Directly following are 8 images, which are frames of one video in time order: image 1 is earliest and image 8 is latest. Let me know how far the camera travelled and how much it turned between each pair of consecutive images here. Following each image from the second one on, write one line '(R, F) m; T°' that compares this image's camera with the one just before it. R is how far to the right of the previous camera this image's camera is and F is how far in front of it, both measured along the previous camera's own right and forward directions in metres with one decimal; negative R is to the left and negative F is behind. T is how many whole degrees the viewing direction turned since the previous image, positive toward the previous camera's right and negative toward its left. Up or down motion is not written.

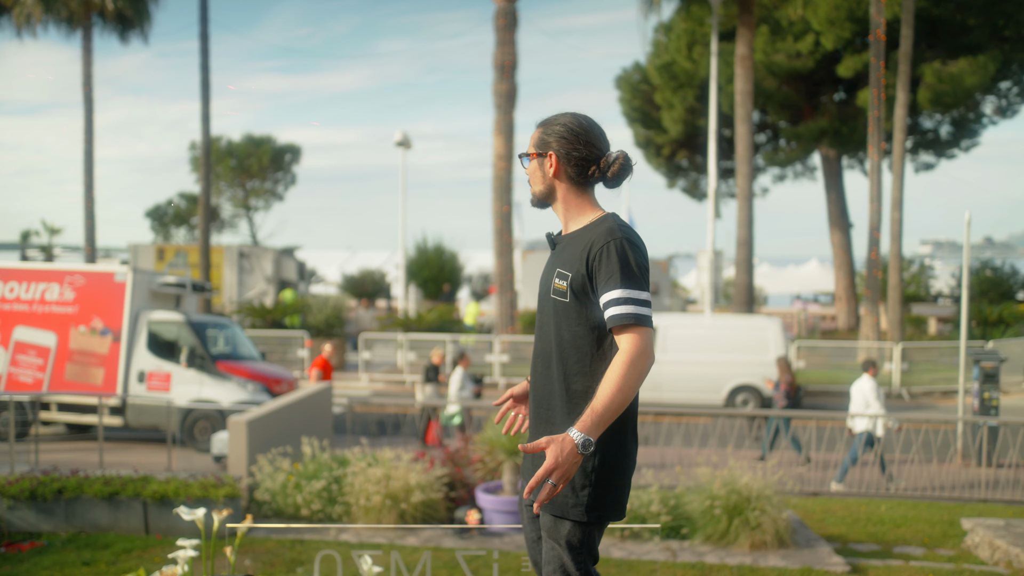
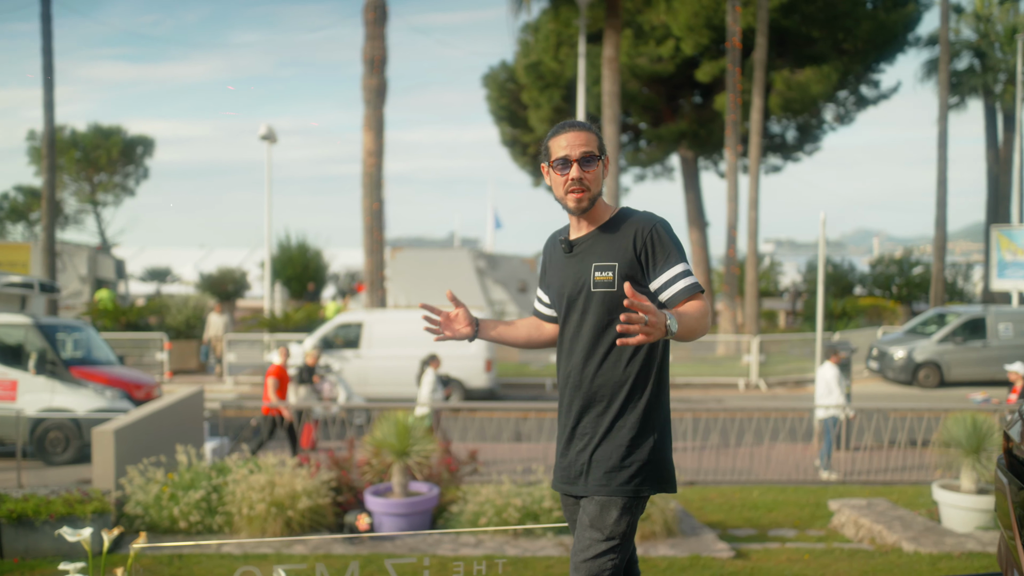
(-0.2, +0.1) m; +9°
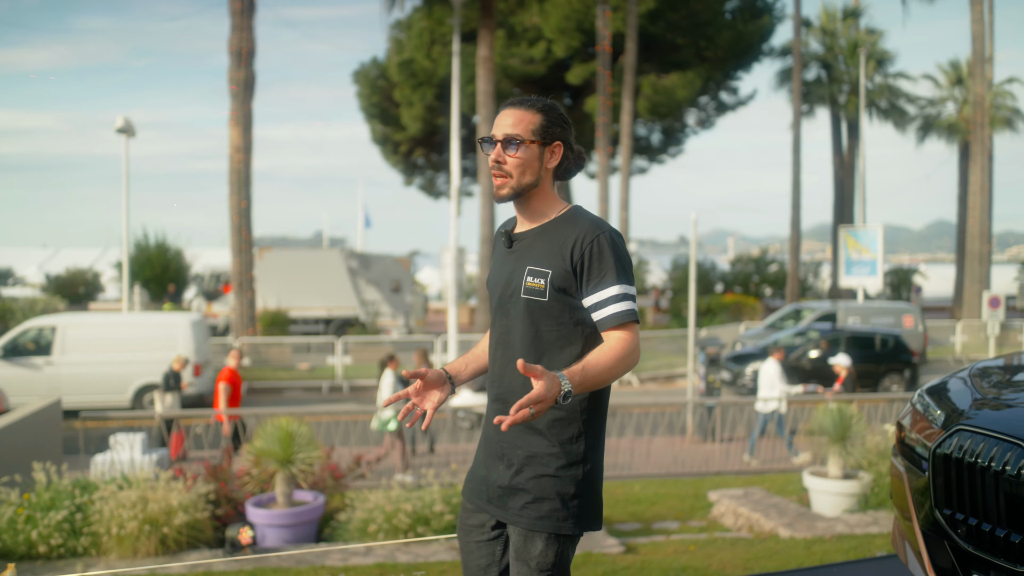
(-0.2, +0.1) m; +9°
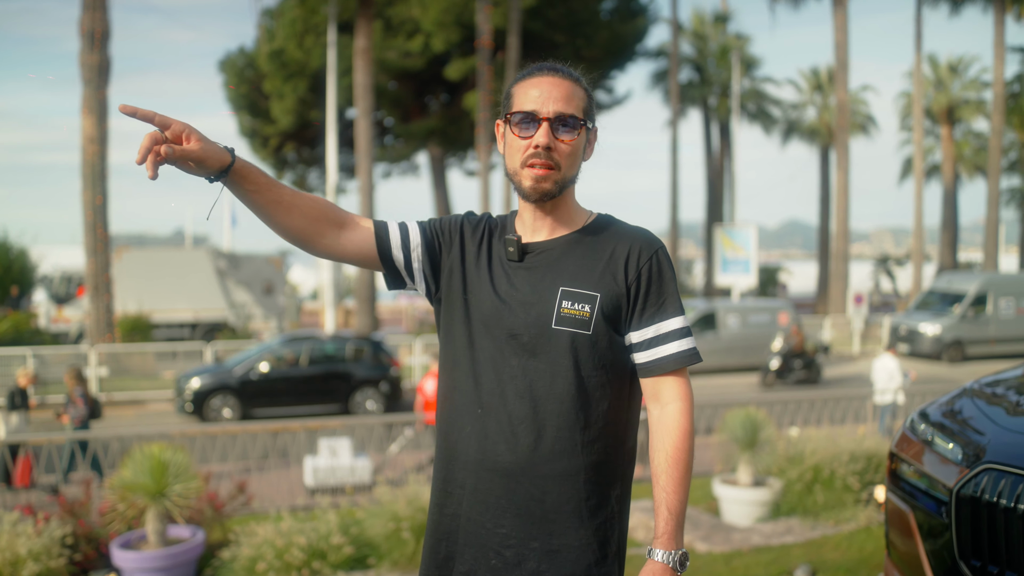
(-0.2, +0.5) m; +9°
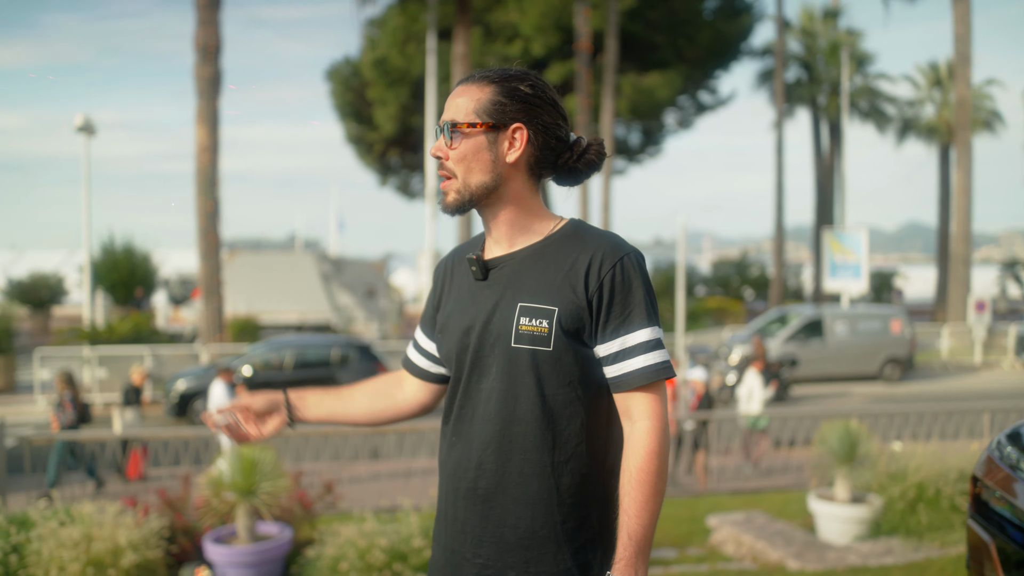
(+0.2, +0.1) m; -7°
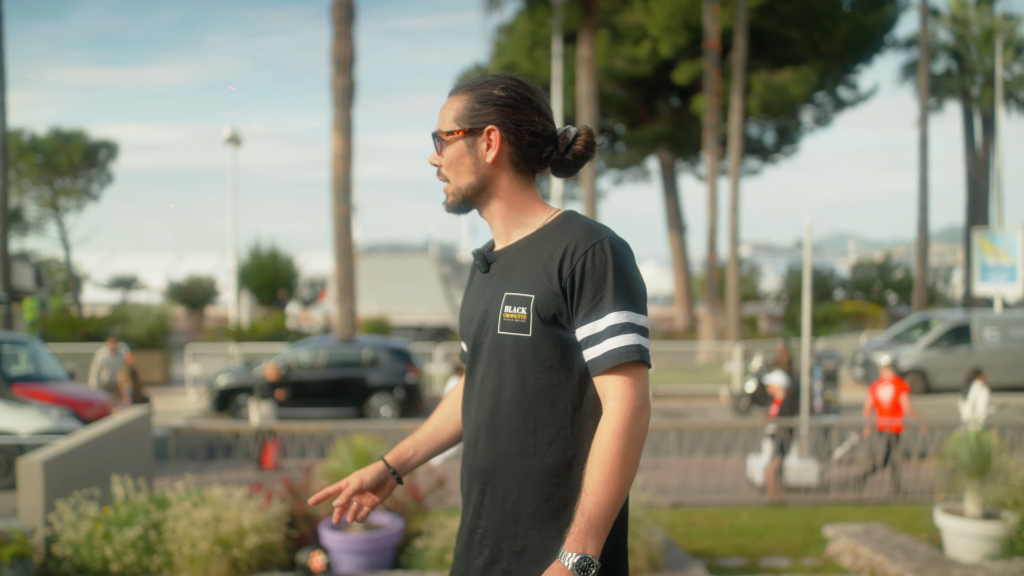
(+0.2, 0.0) m; -9°
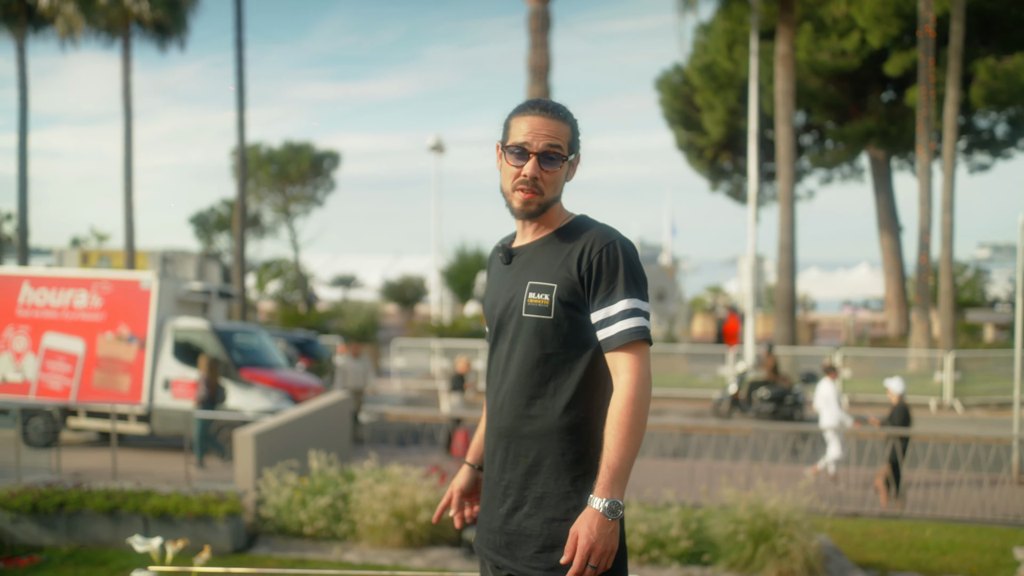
(+0.4, -0.2) m; -14°
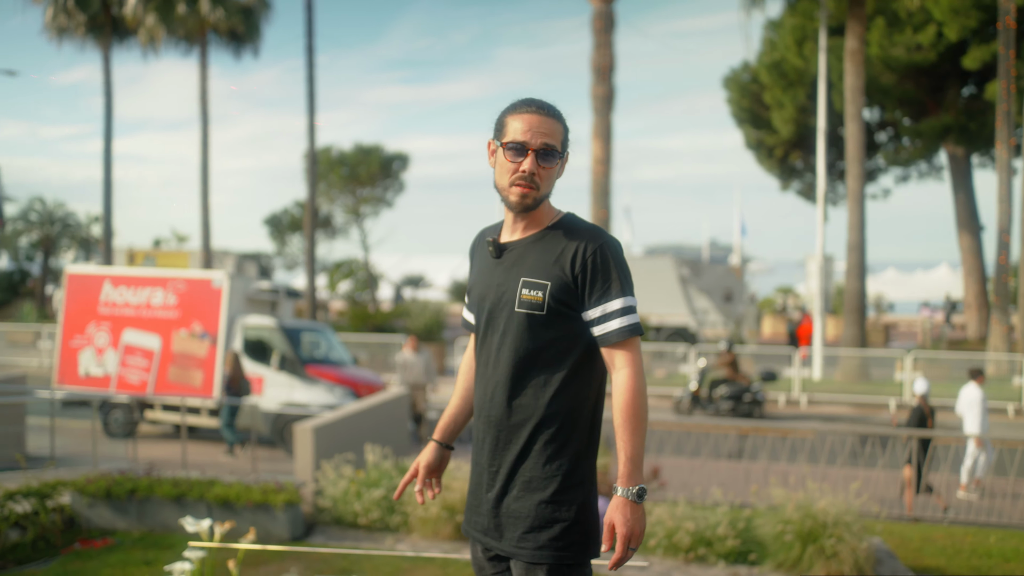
(+0.2, -0.1) m; -5°
